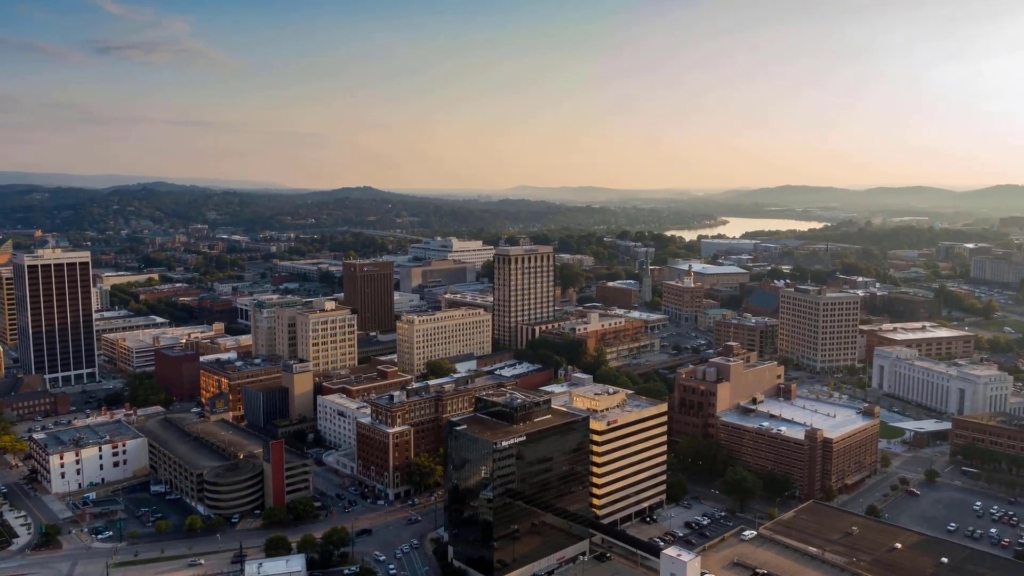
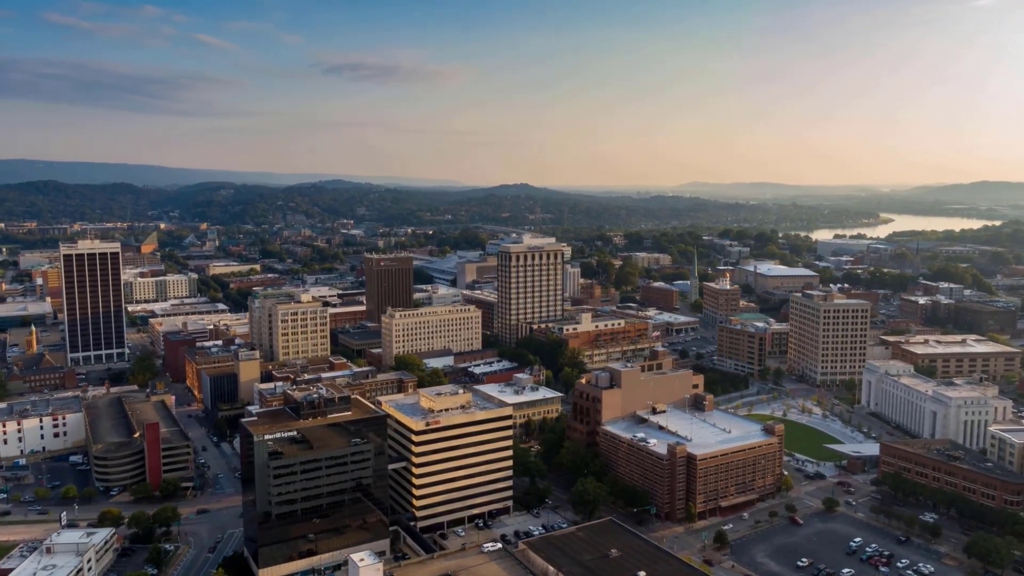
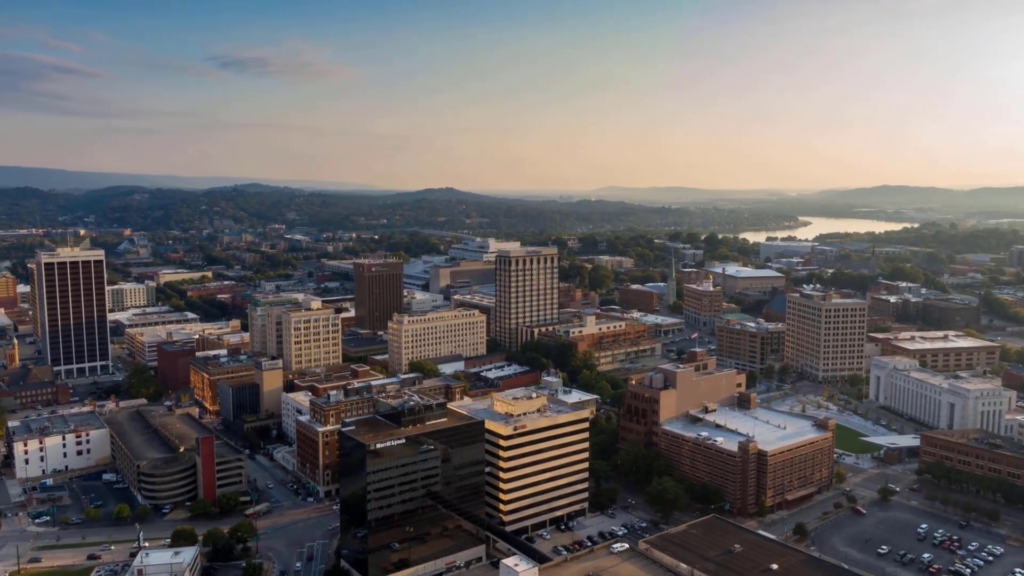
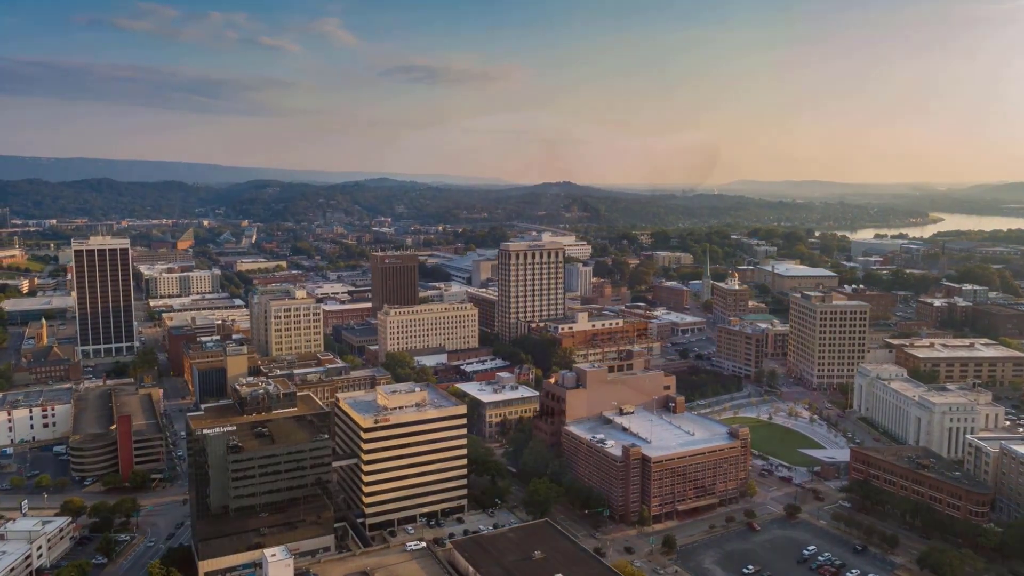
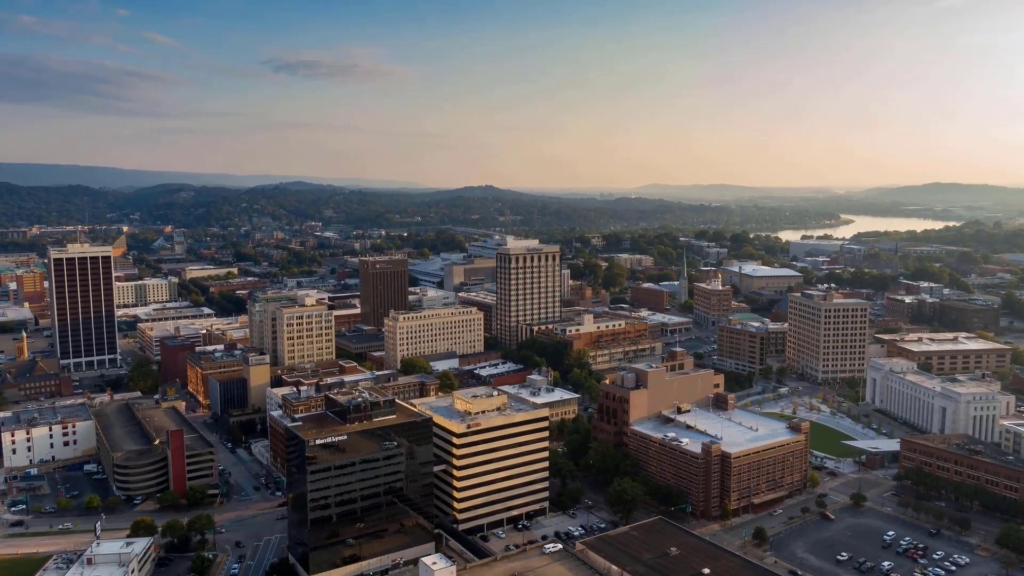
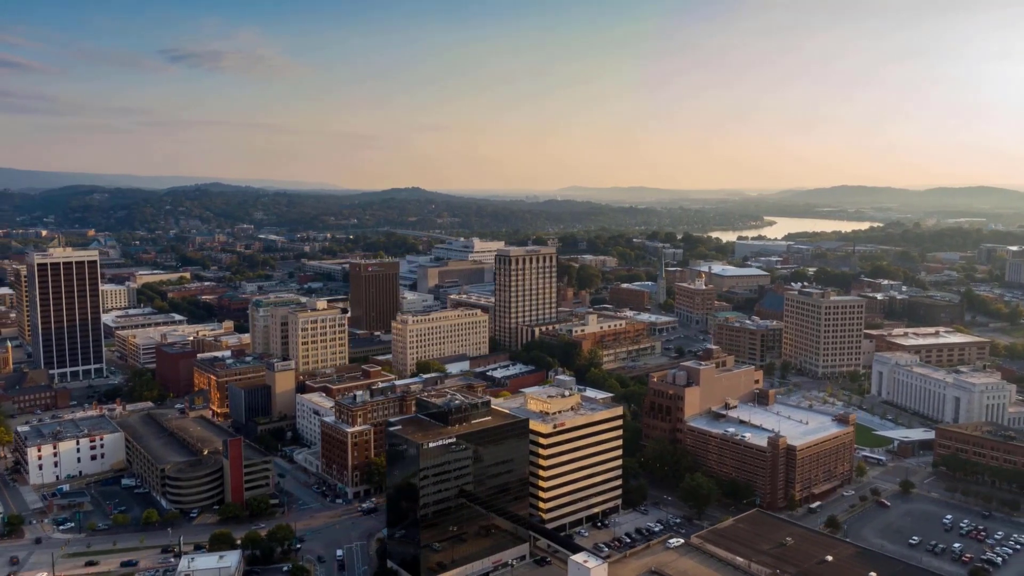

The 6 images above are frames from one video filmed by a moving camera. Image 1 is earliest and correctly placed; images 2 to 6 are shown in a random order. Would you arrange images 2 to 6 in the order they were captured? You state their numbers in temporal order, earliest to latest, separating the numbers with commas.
6, 3, 5, 2, 4
